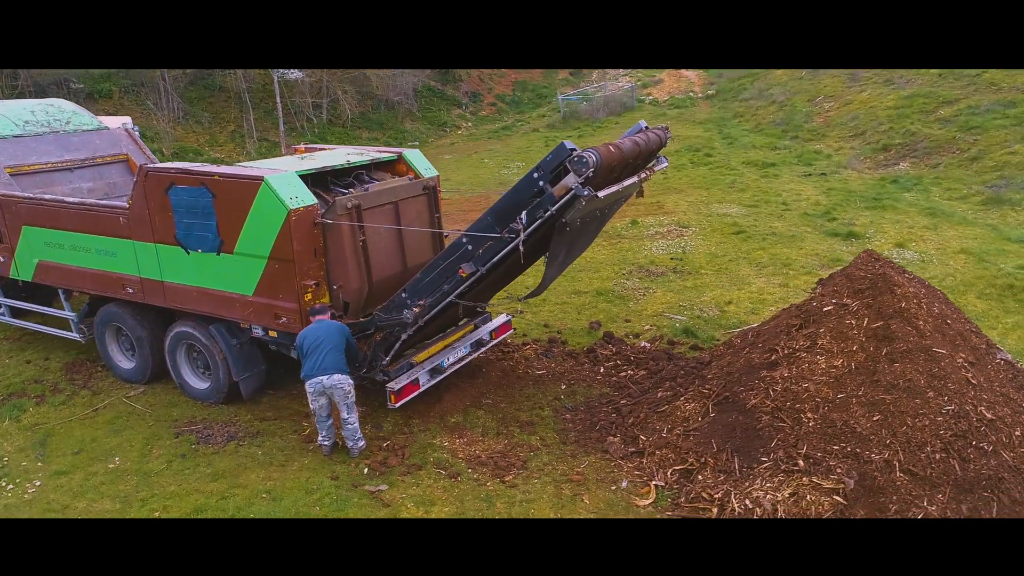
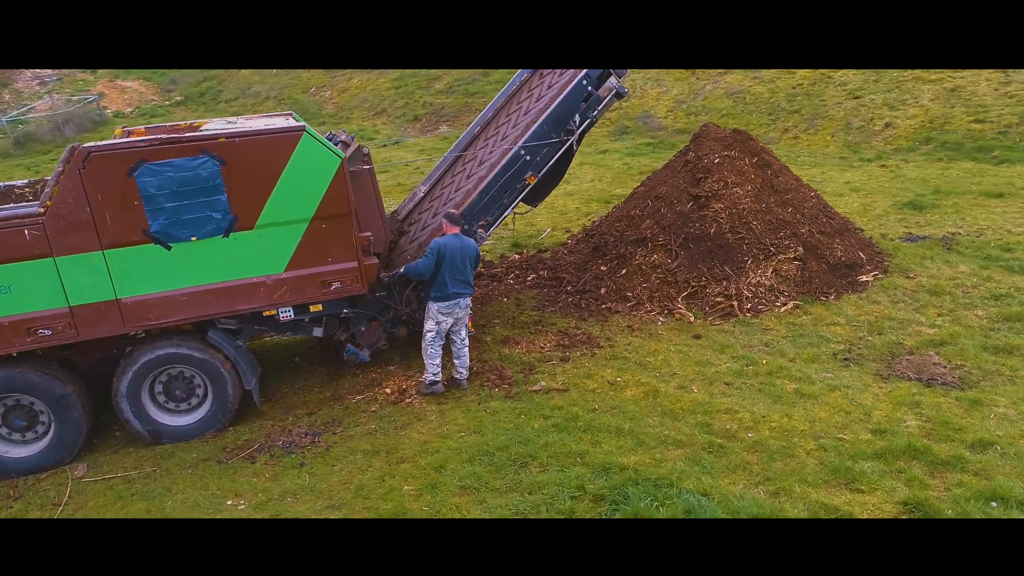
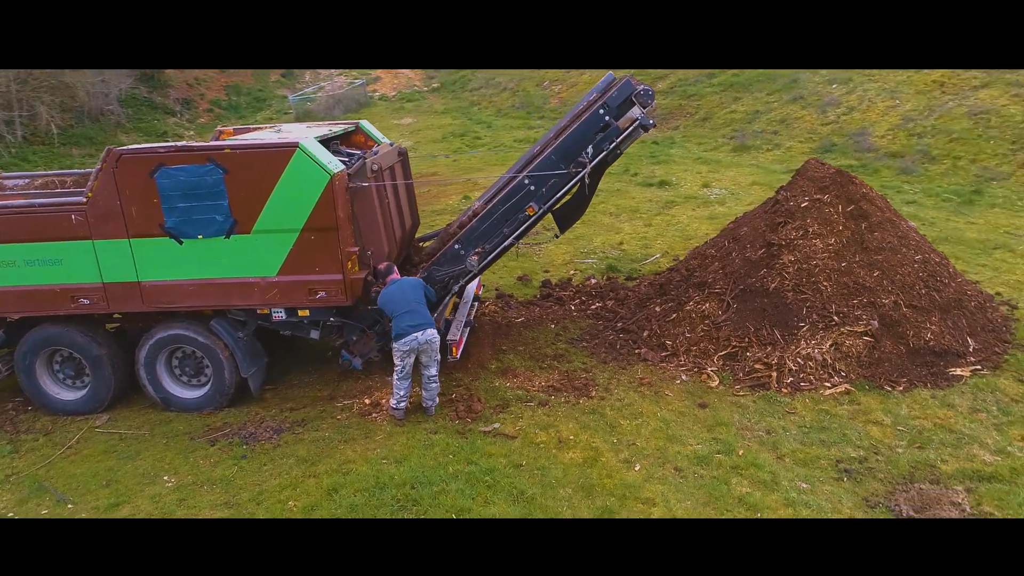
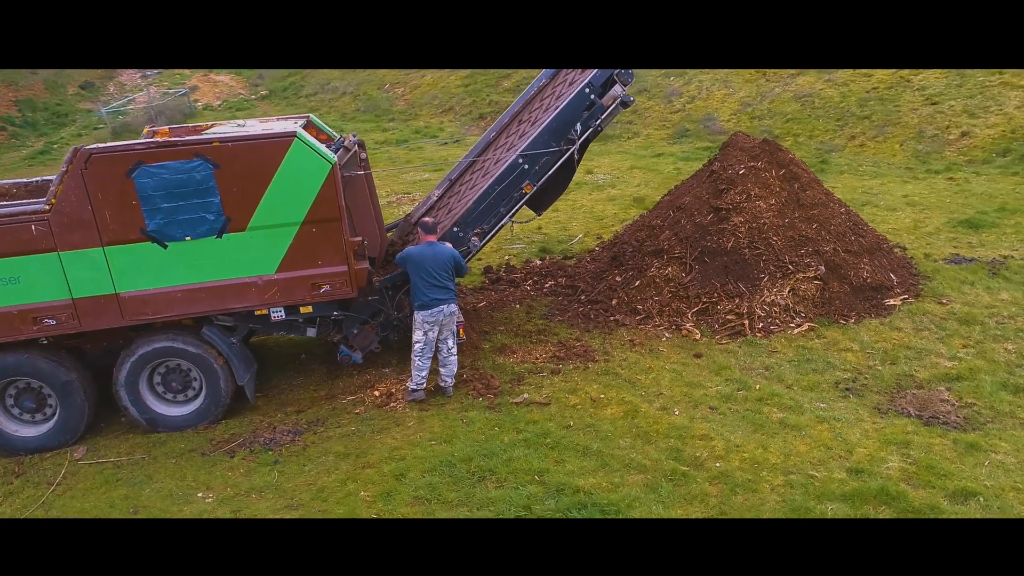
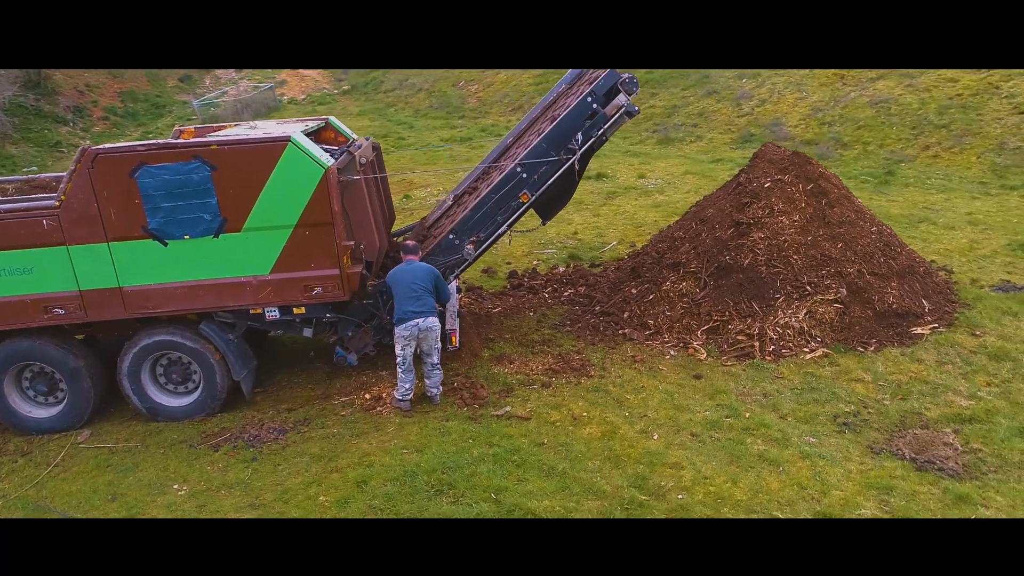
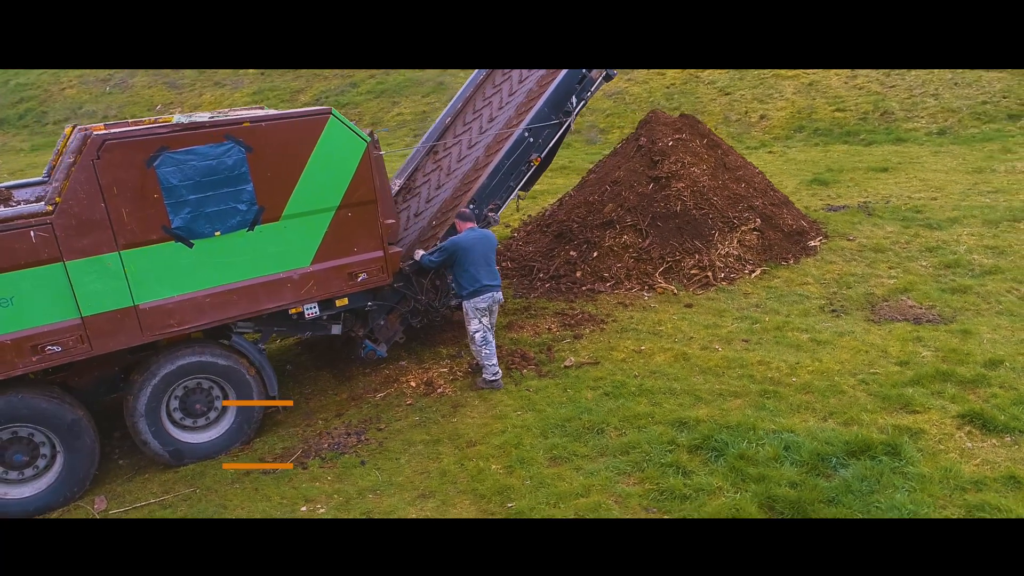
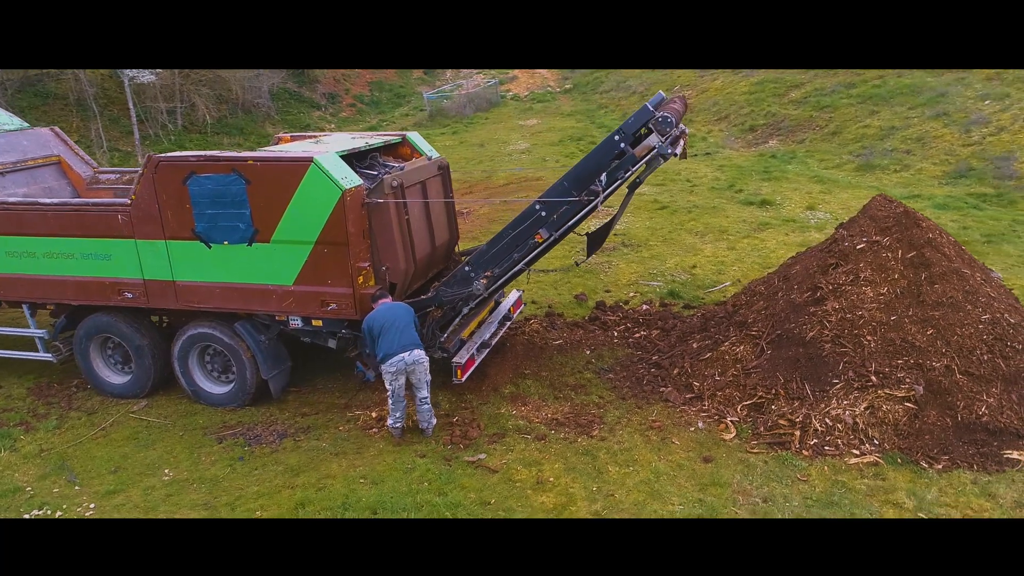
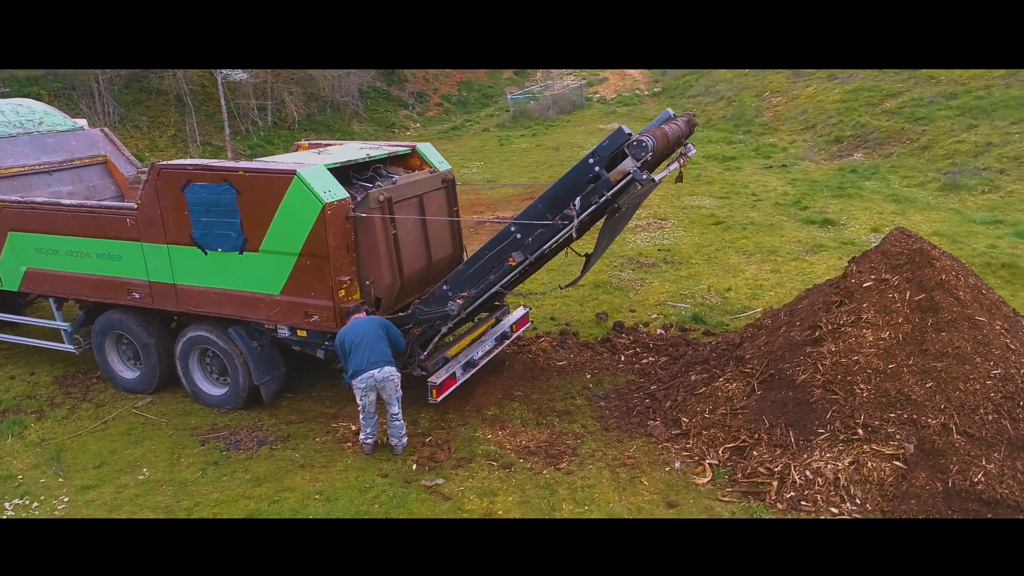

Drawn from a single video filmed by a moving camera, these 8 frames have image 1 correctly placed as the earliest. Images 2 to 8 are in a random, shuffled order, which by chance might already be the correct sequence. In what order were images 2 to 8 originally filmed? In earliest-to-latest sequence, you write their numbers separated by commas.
8, 7, 3, 5, 4, 2, 6
